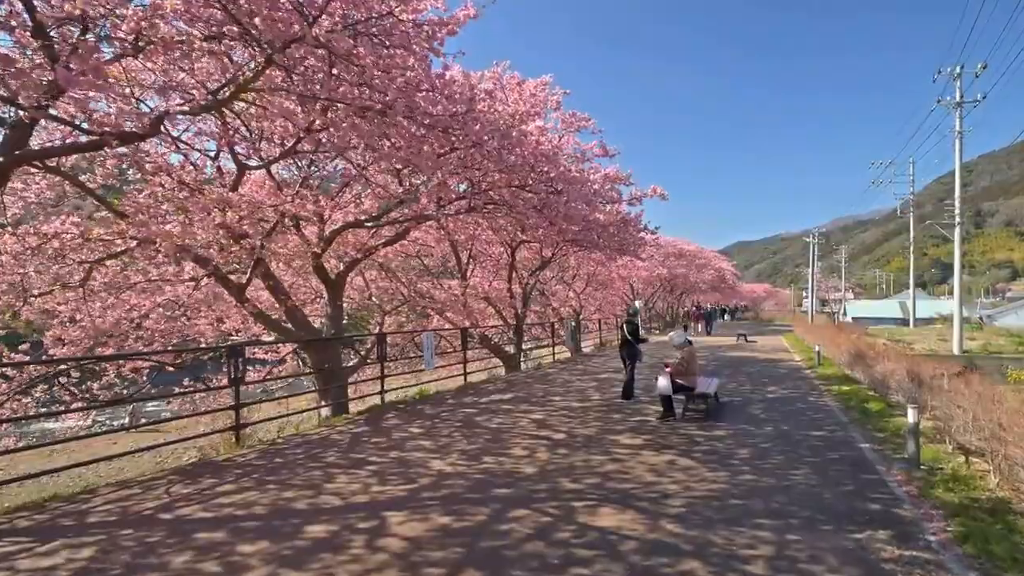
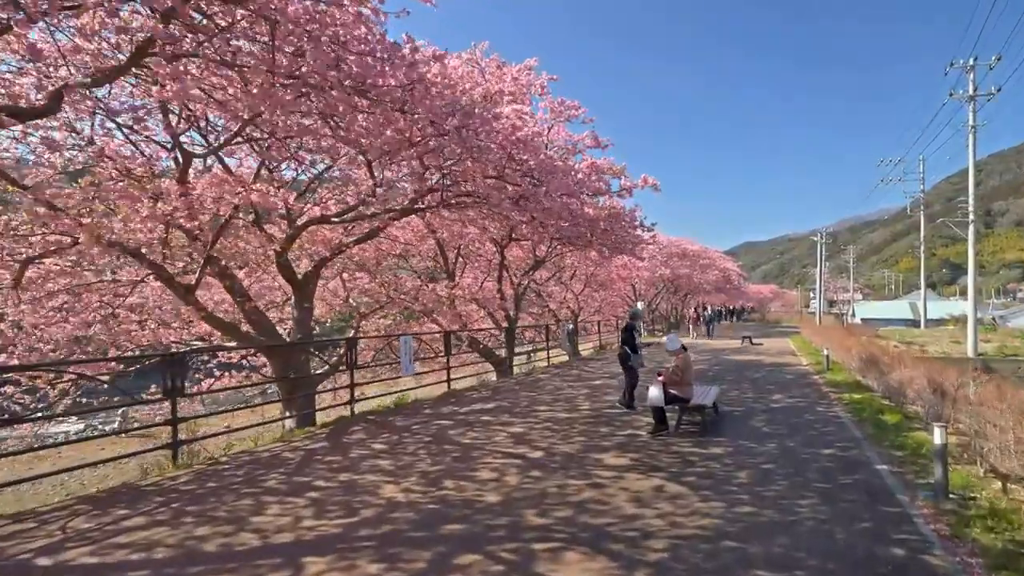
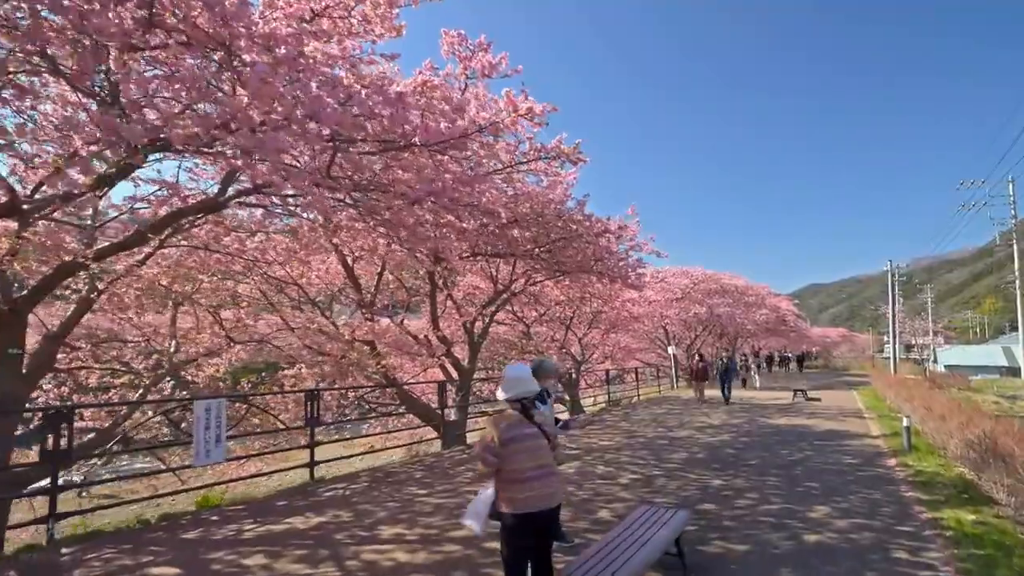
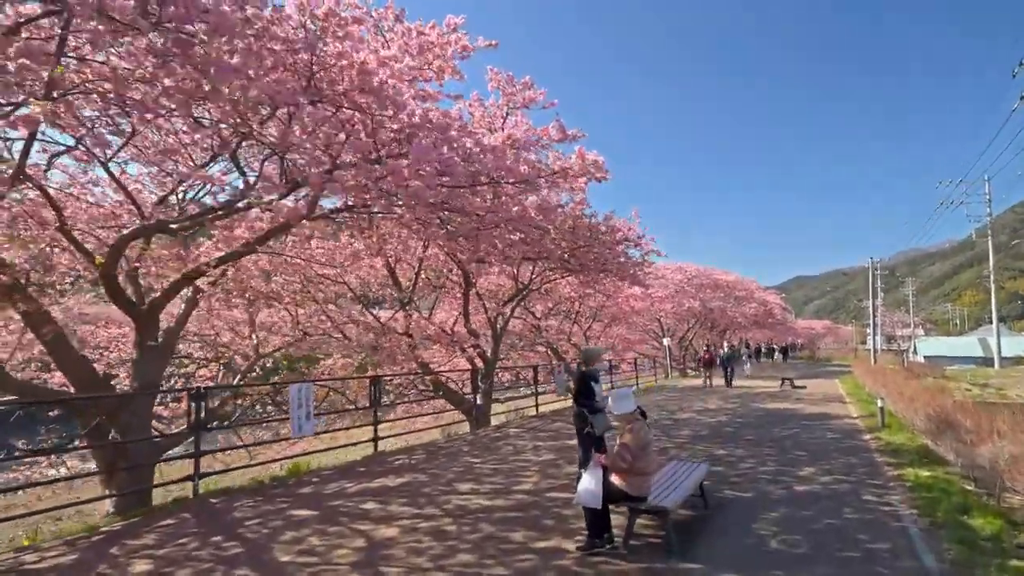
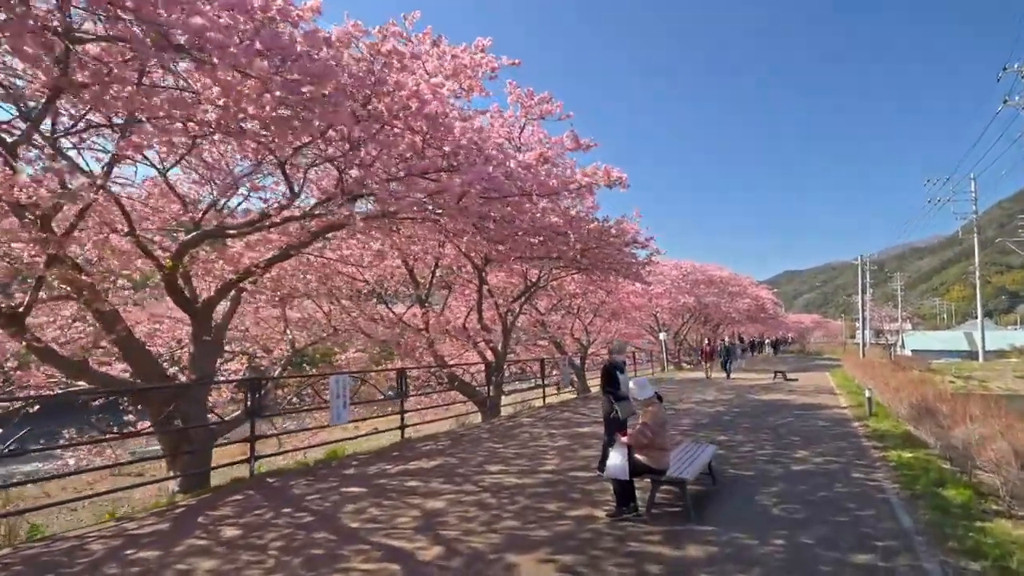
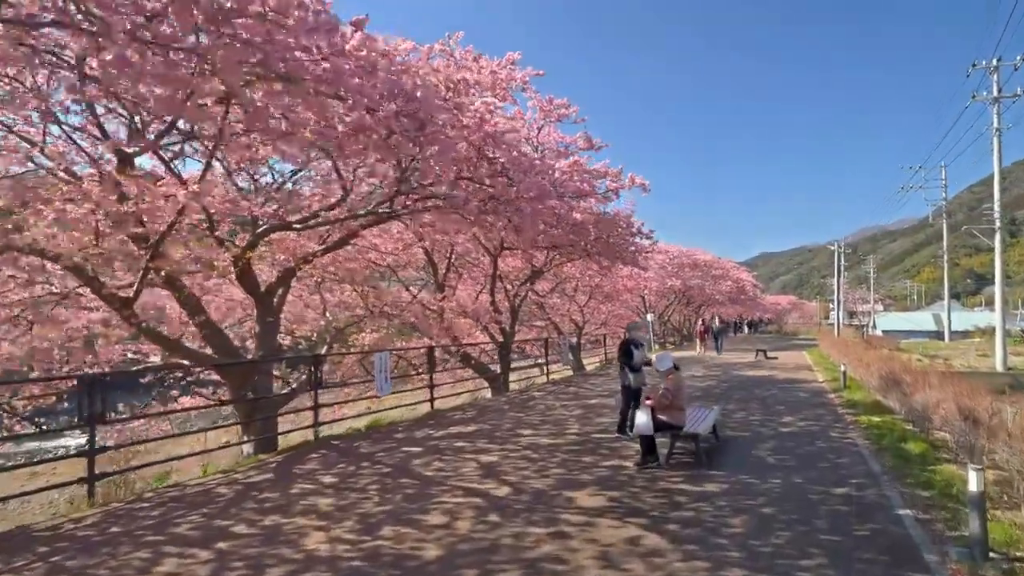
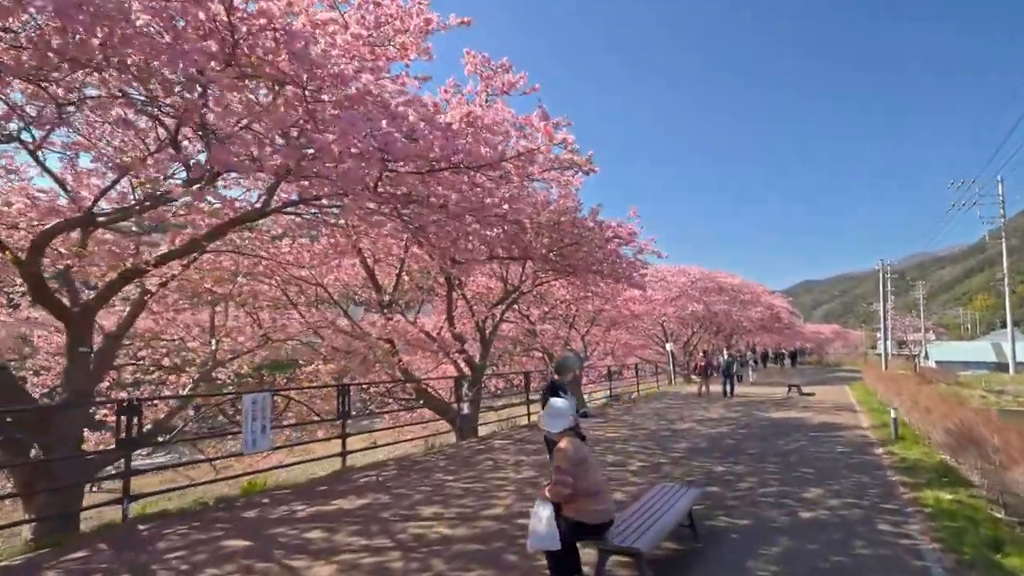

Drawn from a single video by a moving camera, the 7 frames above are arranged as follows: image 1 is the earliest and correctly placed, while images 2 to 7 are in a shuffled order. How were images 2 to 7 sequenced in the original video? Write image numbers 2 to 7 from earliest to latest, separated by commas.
2, 6, 5, 4, 7, 3
